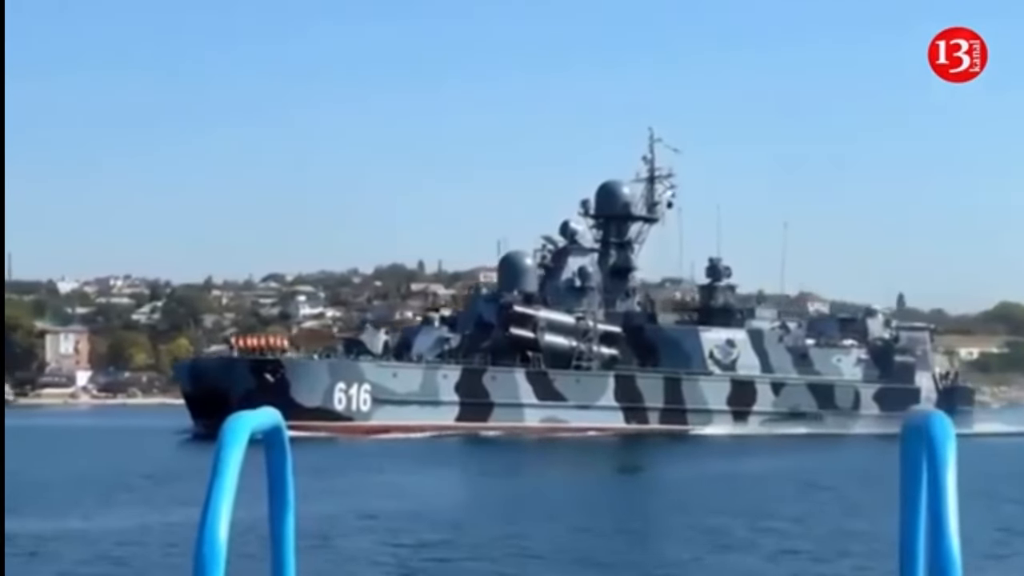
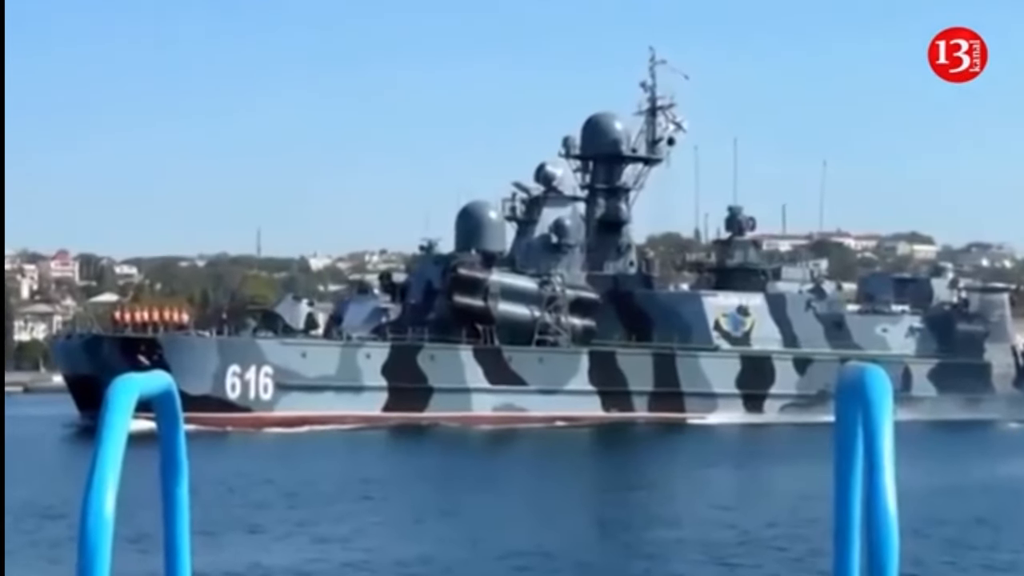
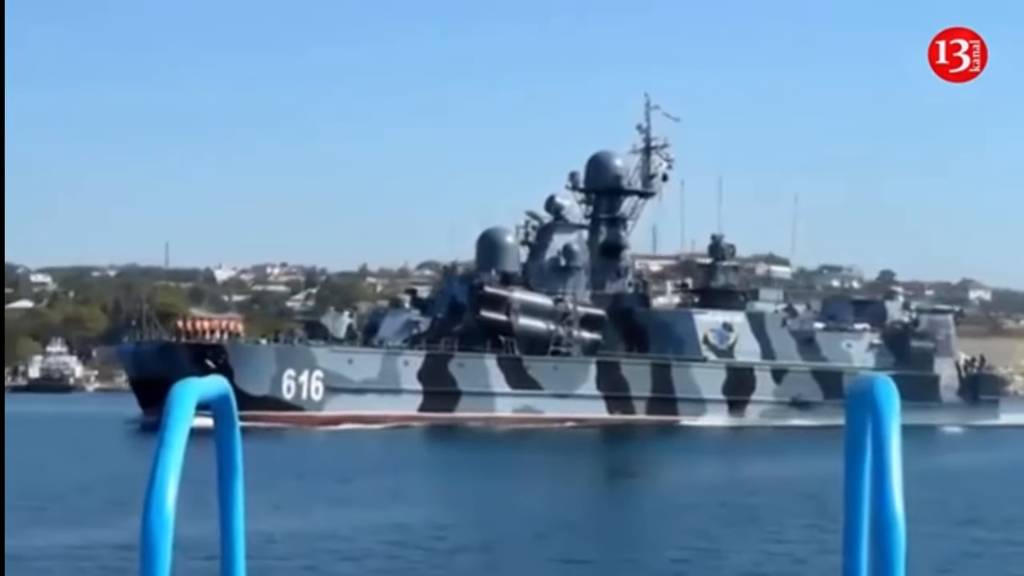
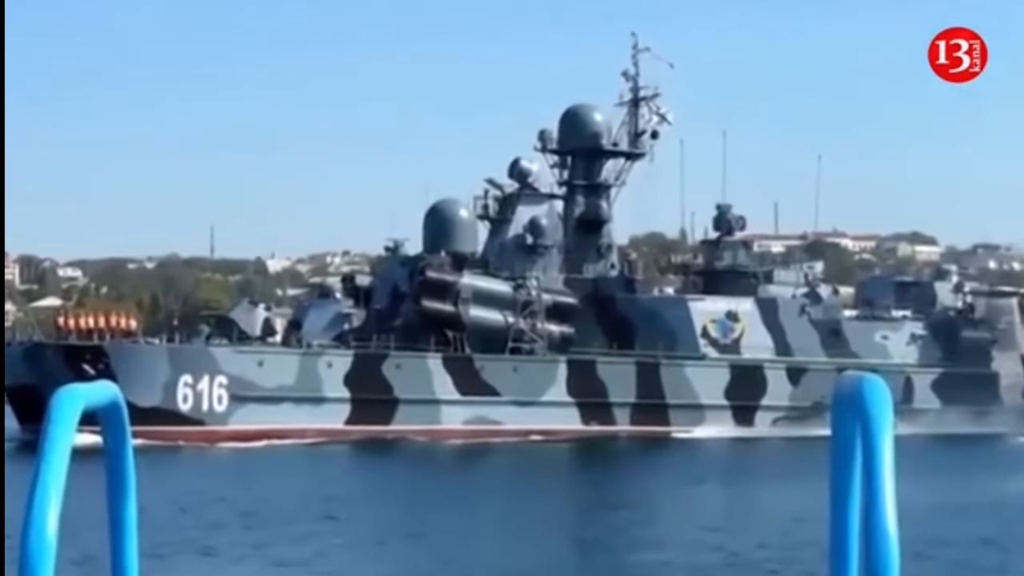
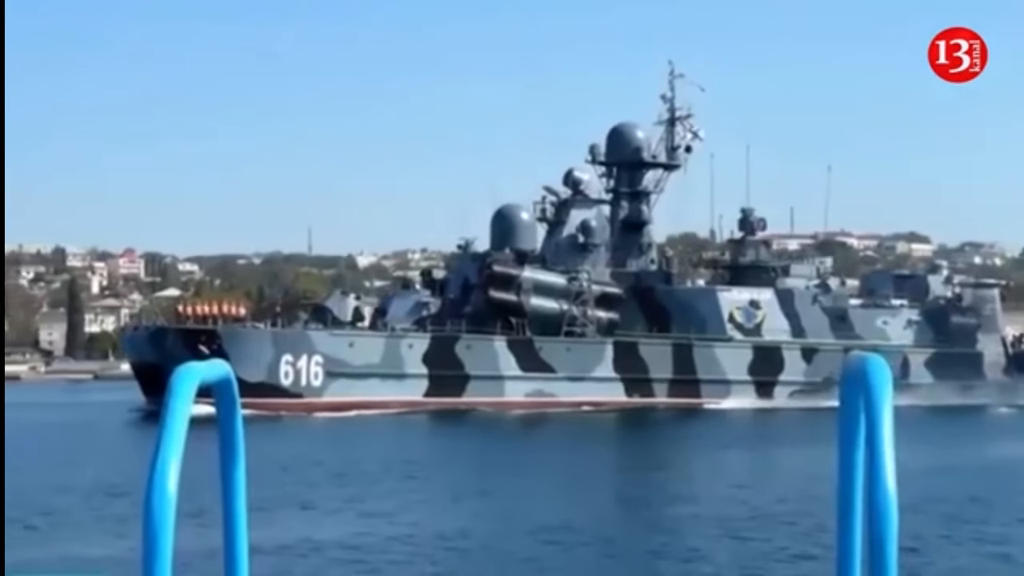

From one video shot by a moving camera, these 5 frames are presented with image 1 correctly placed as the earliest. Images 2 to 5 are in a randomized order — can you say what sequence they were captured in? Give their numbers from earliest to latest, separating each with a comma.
3, 5, 2, 4
